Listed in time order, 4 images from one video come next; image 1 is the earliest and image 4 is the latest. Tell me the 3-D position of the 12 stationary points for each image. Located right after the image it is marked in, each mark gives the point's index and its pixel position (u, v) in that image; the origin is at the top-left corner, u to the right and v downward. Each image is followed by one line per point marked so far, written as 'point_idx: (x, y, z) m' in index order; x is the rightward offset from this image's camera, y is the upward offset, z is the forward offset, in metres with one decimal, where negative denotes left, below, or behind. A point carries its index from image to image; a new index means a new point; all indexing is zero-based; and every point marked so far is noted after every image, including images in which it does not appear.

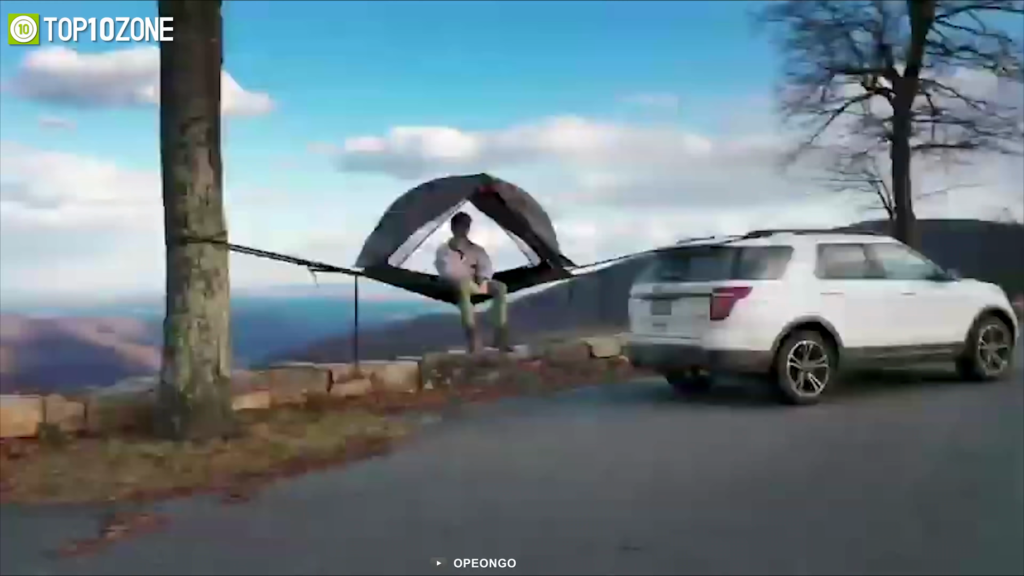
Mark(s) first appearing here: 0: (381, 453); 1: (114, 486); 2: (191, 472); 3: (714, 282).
0: (-1.1, -1.3, +7.2) m
1: (-2.6, -1.3, +5.9) m
2: (-2.3, -1.3, +6.3) m
3: (+2.0, +0.1, +8.9) m
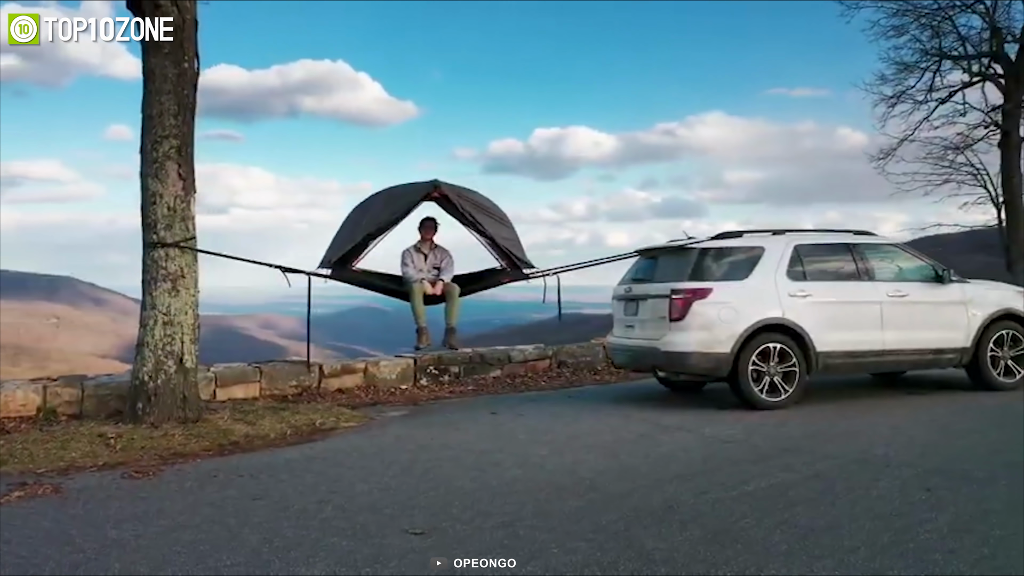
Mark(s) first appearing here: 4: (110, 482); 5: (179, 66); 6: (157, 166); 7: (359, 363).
0: (-1.7, -1.3, +7.9) m
1: (-3.5, -1.3, +6.8) m
2: (-3.1, -1.3, +7.1) m
3: (+1.6, +0.1, +8.9) m
4: (-2.8, -1.4, +6.3) m
5: (-3.1, +2.1, +8.4) m
6: (-3.2, +1.1, +8.2) m
7: (-1.8, -0.9, +10.4) m
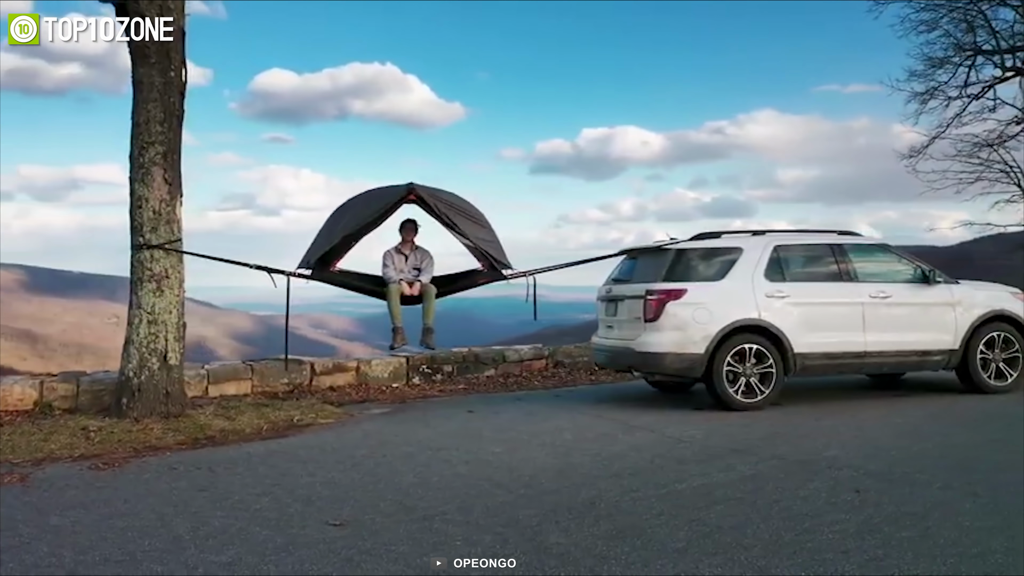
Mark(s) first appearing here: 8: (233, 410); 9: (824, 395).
0: (-2.0, -1.3, +8.1) m
1: (-3.9, -1.3, +7.2) m
2: (-3.4, -1.3, +7.4) m
3: (+1.4, 0.0, +9.0) m
4: (-3.2, -1.4, +6.6) m
5: (-3.4, +2.1, +8.7) m
6: (-3.5, +1.1, +8.6) m
7: (-1.9, -0.9, +10.6) m
8: (-2.7, -1.2, +8.8) m
9: (+3.3, -1.1, +9.5) m
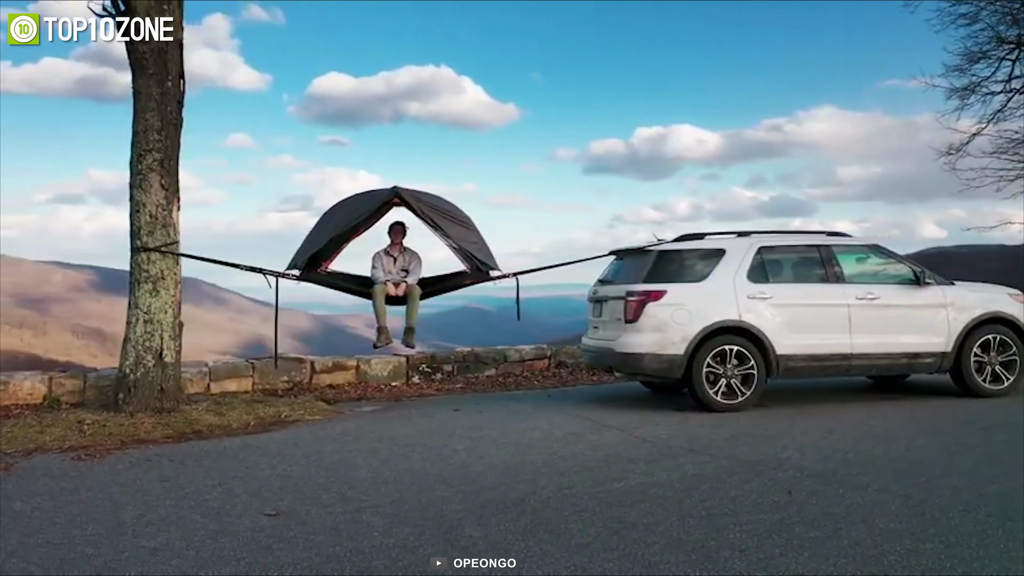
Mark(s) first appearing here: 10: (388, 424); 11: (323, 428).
0: (-2.2, -1.3, +8.4) m
1: (-4.1, -1.3, +7.6) m
2: (-3.7, -1.3, +7.9) m
3: (+1.2, 0.0, +9.0) m
4: (-3.5, -1.4, +7.0) m
5: (-3.5, +2.0, +9.1) m
6: (-3.7, +1.1, +9.0) m
7: (-2.0, -0.9, +10.9) m
8: (-2.9, -1.2, +9.1) m
9: (+3.2, -1.1, +9.5) m
10: (-1.2, -1.3, +8.6) m
11: (-1.8, -1.3, +8.4) m
